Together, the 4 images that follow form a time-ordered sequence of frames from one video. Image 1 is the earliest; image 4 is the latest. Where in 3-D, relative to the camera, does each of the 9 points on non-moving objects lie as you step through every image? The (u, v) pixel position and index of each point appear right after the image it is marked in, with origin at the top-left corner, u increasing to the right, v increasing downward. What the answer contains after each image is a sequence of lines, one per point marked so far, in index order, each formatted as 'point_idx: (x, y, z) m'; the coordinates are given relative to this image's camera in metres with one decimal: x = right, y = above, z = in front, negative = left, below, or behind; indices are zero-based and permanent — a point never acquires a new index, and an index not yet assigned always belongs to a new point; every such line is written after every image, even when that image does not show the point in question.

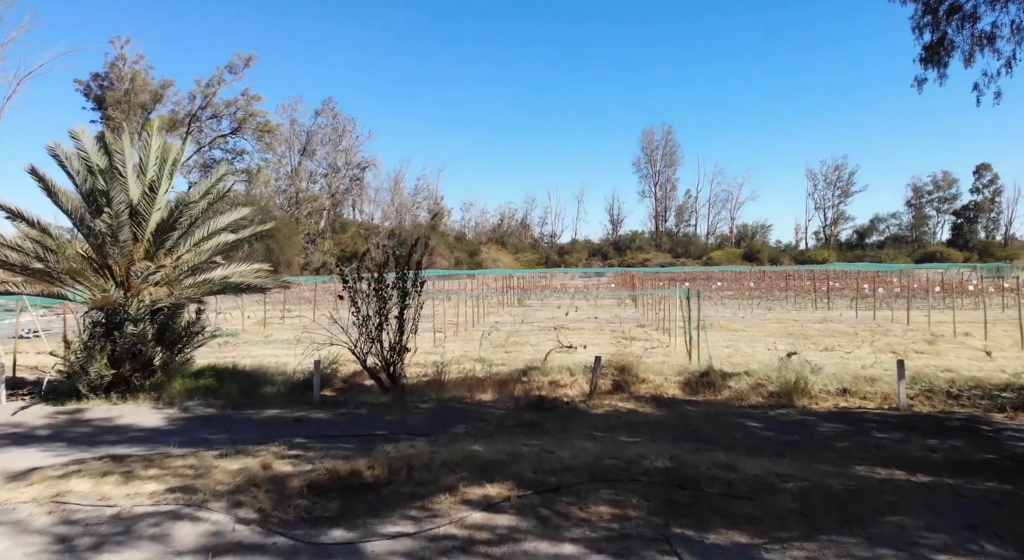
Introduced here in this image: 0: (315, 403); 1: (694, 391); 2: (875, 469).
0: (-2.2, -1.4, +7.5) m
1: (+2.2, -1.3, +8.0) m
2: (+2.7, -1.4, +5.0) m
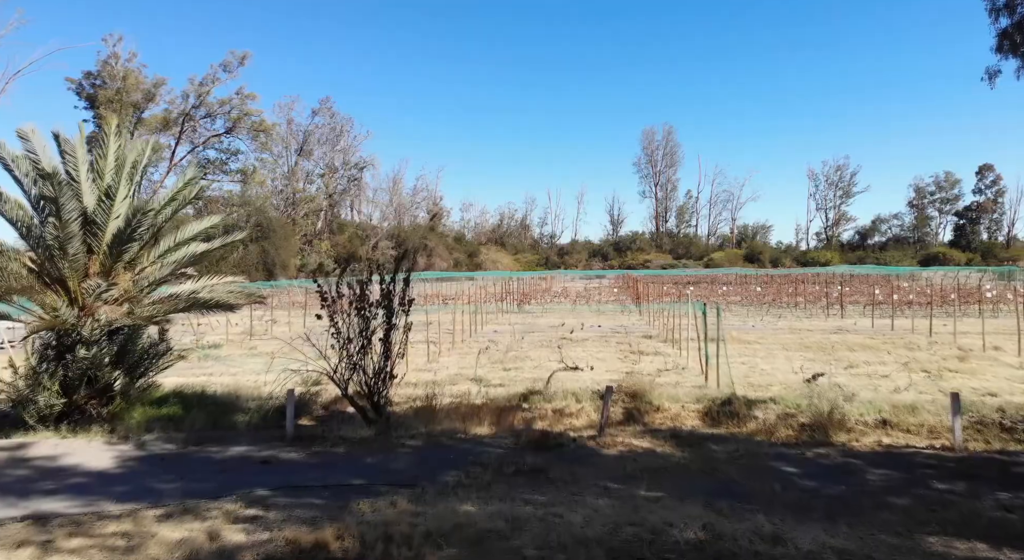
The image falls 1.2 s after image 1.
0: (-2.2, -1.6, +6.7) m
1: (+2.2, -1.5, +7.1) m
2: (+2.7, -1.6, +4.2) m
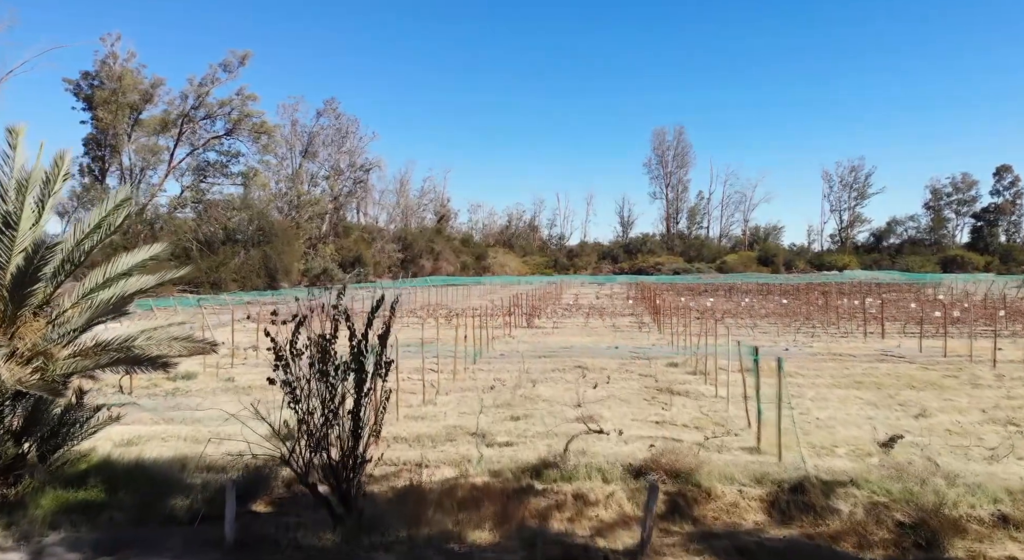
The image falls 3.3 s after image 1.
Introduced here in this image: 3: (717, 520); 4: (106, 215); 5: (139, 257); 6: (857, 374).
0: (-2.1, -2.0, +5.1) m
1: (+2.3, -2.0, +5.5) m
2: (+2.8, -2.0, +2.5) m
3: (+1.7, -2.0, +5.4) m
4: (-3.8, +0.6, +6.3) m
5: (-3.7, +0.2, +6.6) m
6: (+6.7, -1.8, +13.1) m
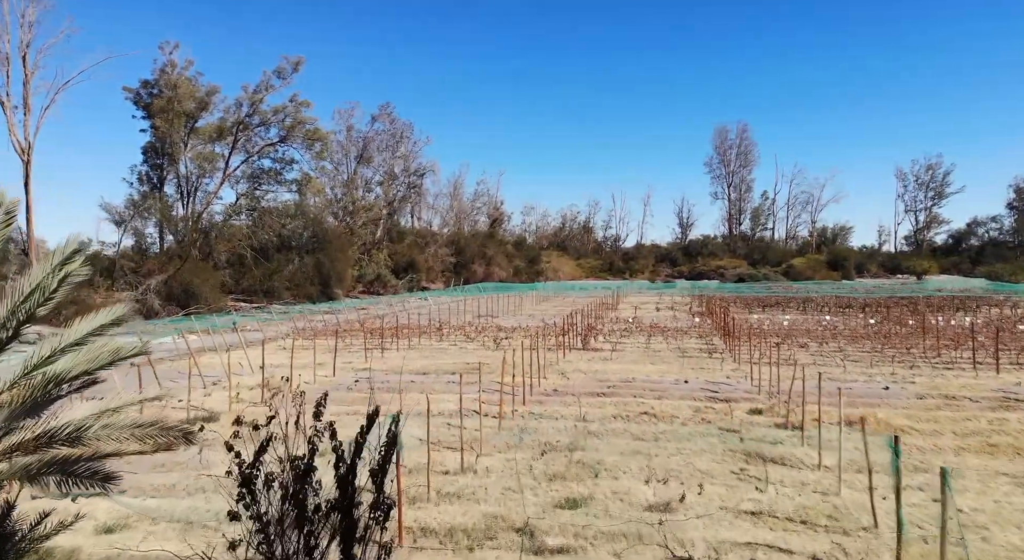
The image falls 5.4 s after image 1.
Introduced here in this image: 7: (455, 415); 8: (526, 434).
0: (-1.8, -2.6, +3.6) m
1: (+2.6, -2.5, +3.7) m
2: (+2.8, -2.6, +0.7) m
3: (+2.0, -2.5, +3.7) m
4: (-3.4, +0.1, +4.9) m
5: (-3.3, -0.3, +5.3) m
6: (+7.6, -2.4, +10.8) m
7: (-1.0, -2.3, +11.1) m
8: (+0.2, -2.3, +10.0) m
